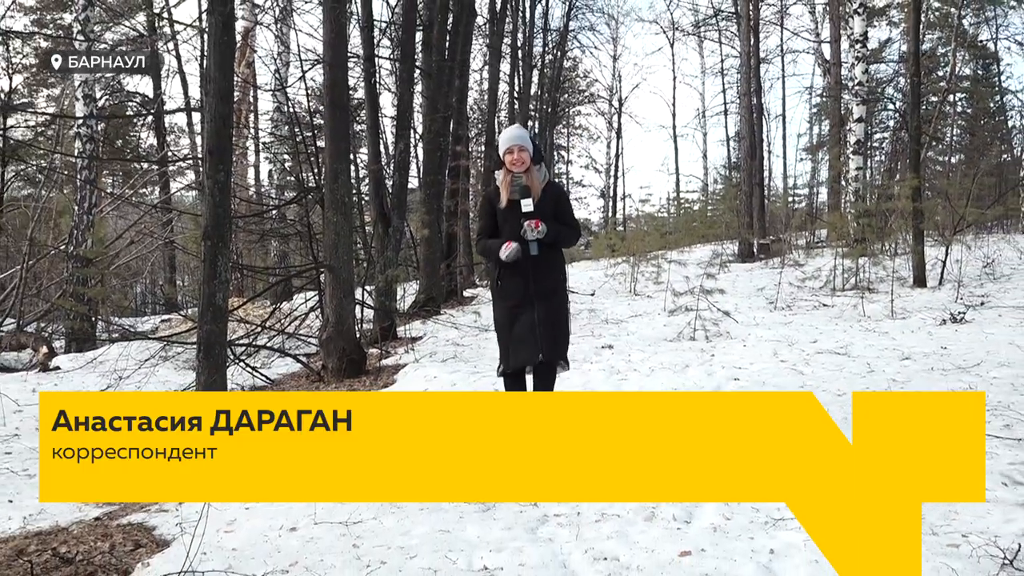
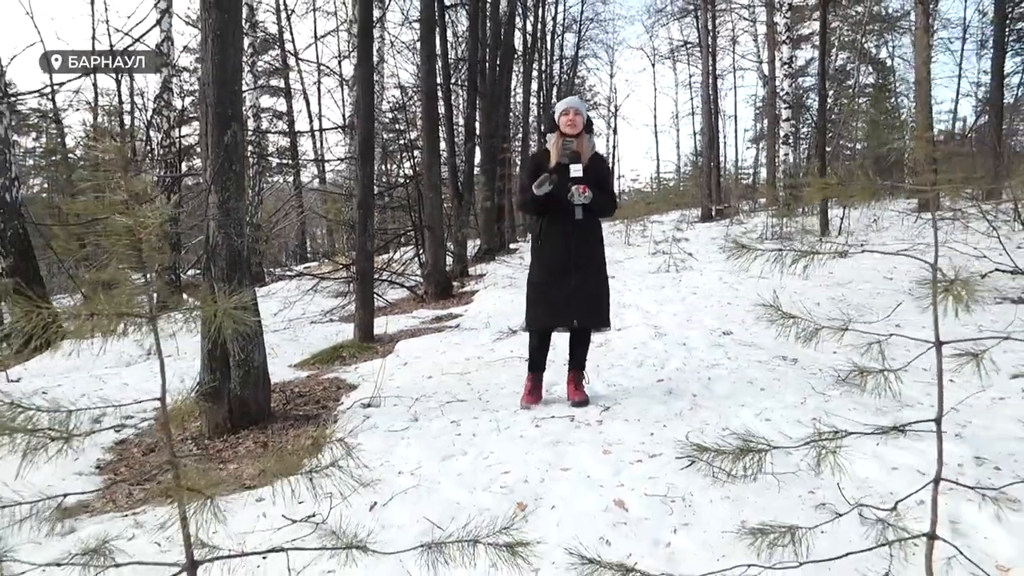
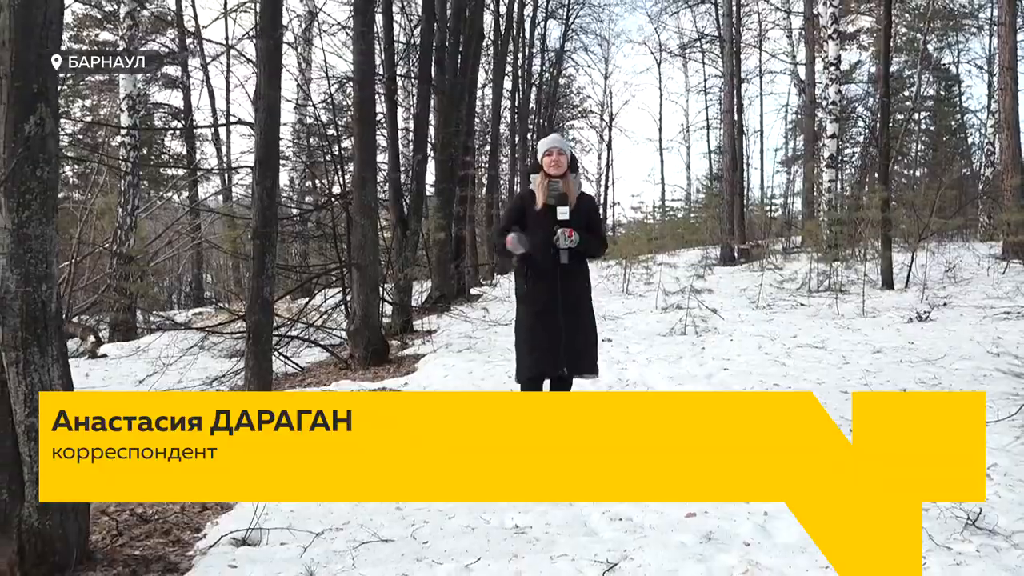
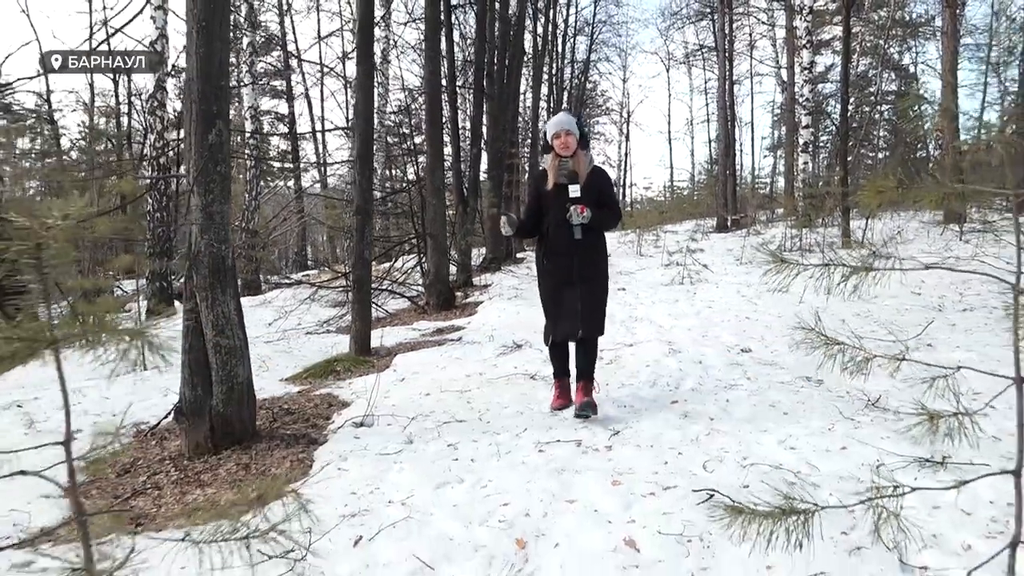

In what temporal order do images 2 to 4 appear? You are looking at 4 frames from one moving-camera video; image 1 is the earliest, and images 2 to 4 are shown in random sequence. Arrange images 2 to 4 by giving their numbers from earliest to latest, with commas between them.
3, 4, 2
